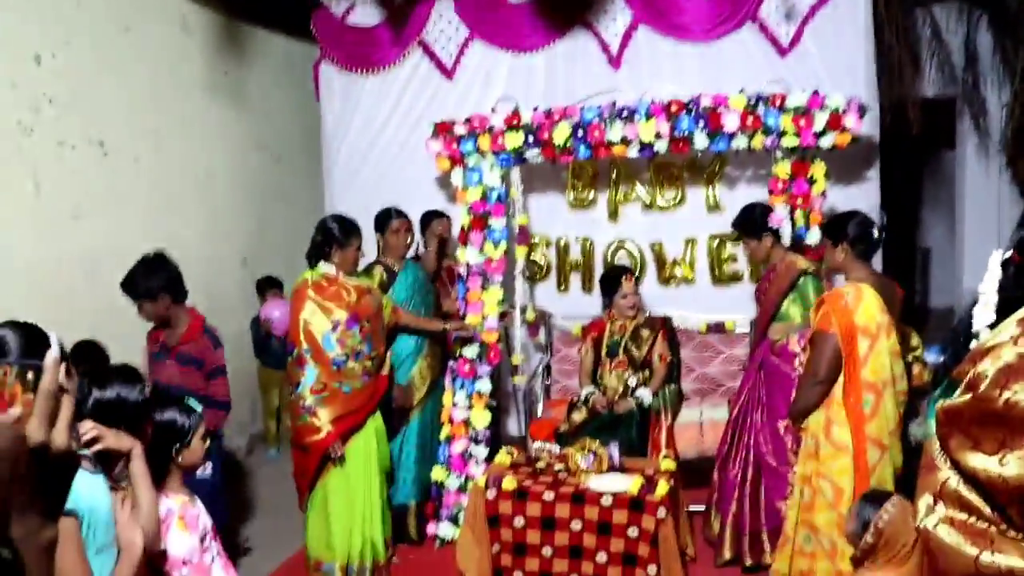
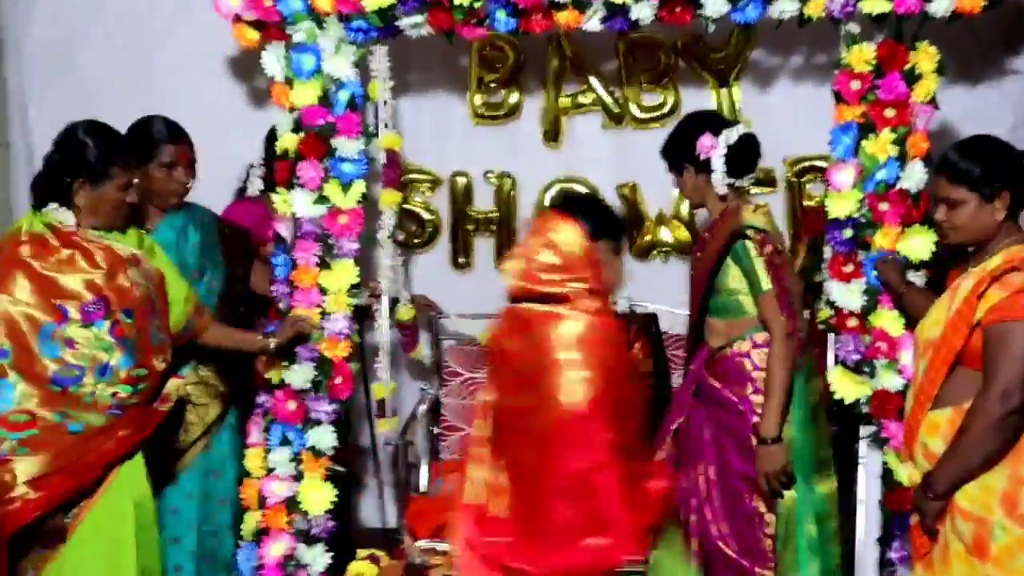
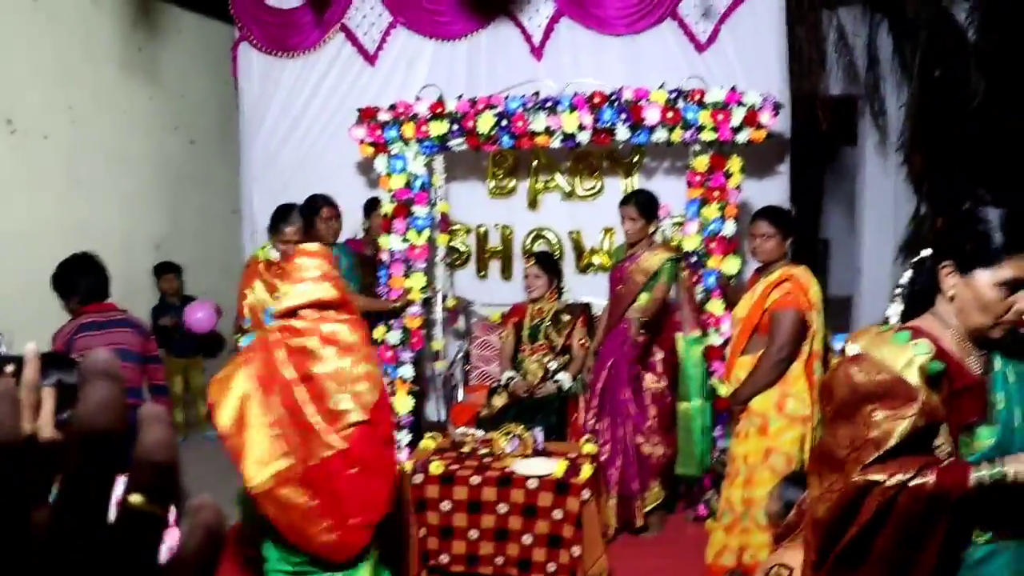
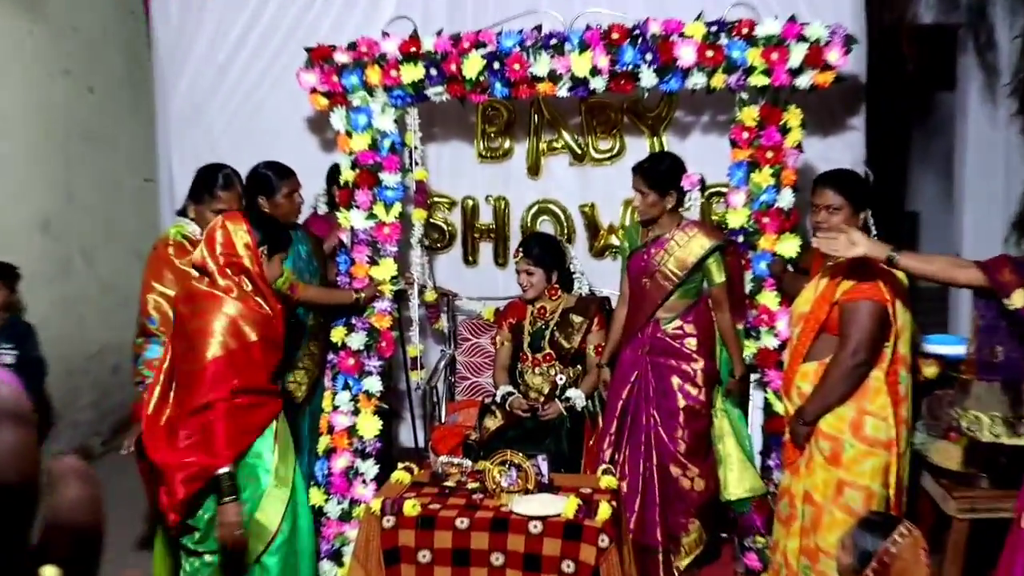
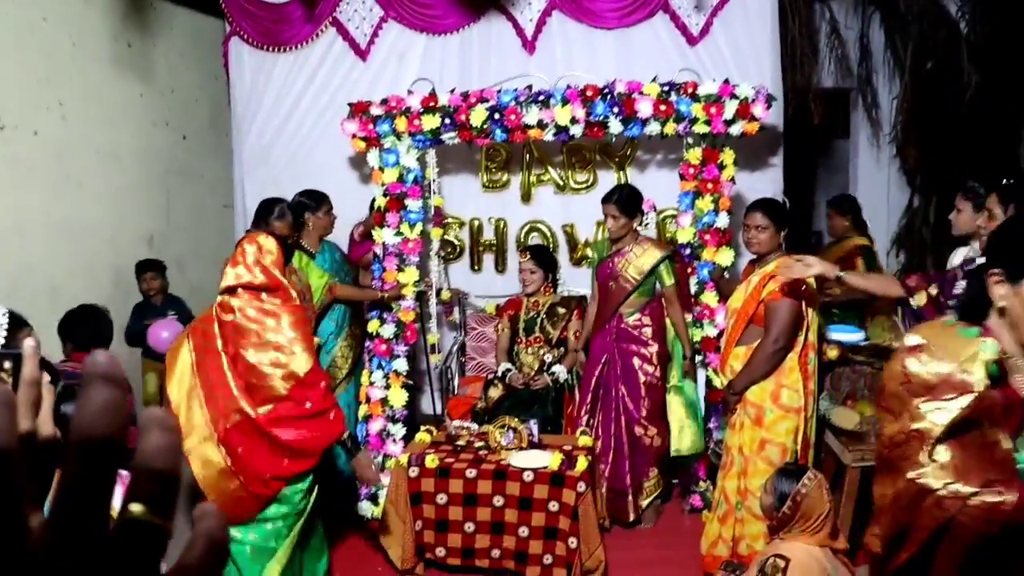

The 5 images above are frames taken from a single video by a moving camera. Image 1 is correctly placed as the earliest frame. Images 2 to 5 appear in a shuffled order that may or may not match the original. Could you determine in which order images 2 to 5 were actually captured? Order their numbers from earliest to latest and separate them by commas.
3, 5, 4, 2
